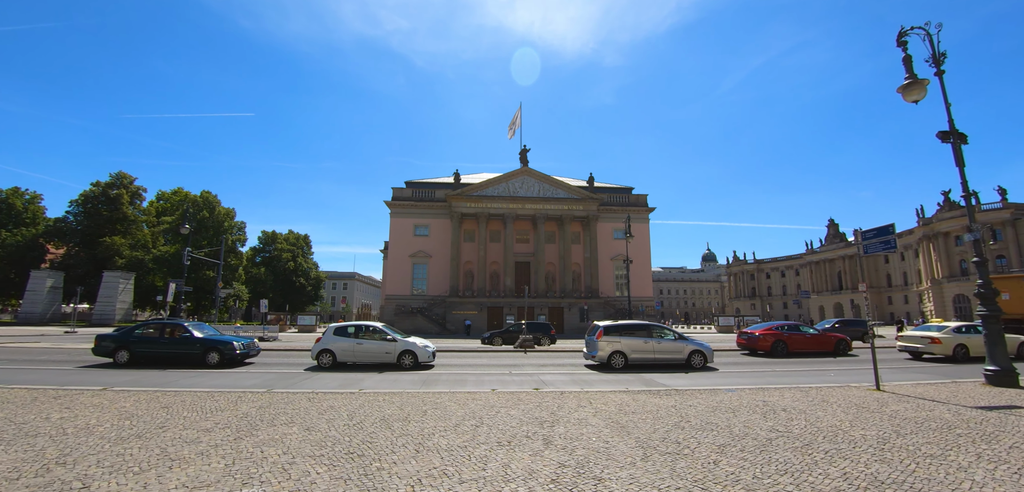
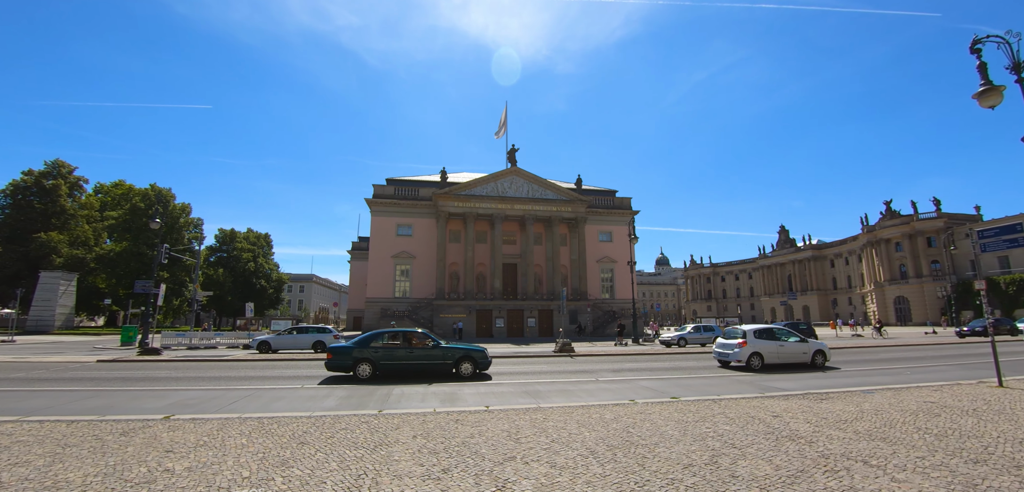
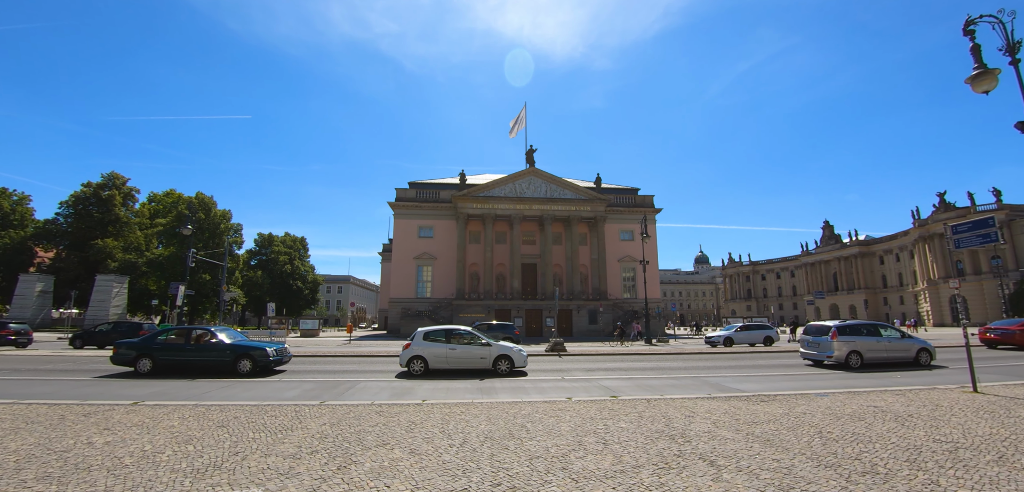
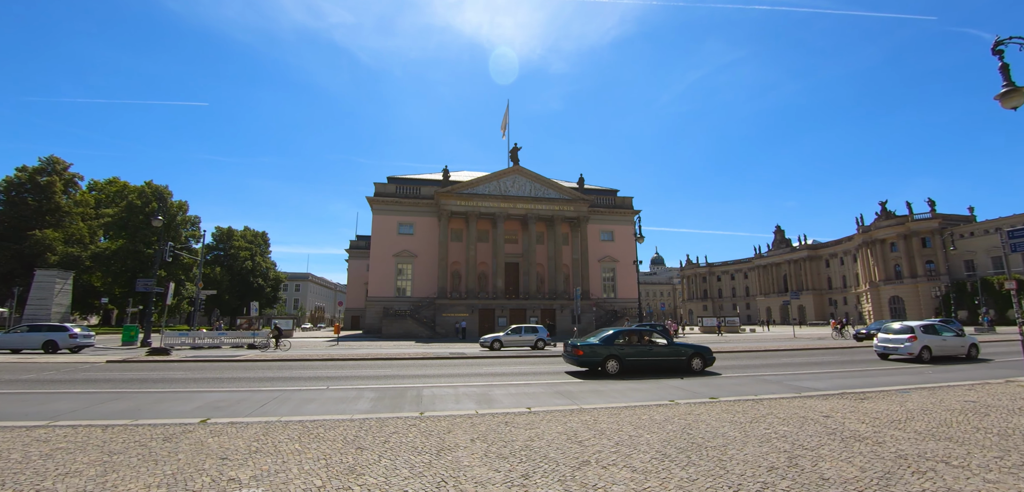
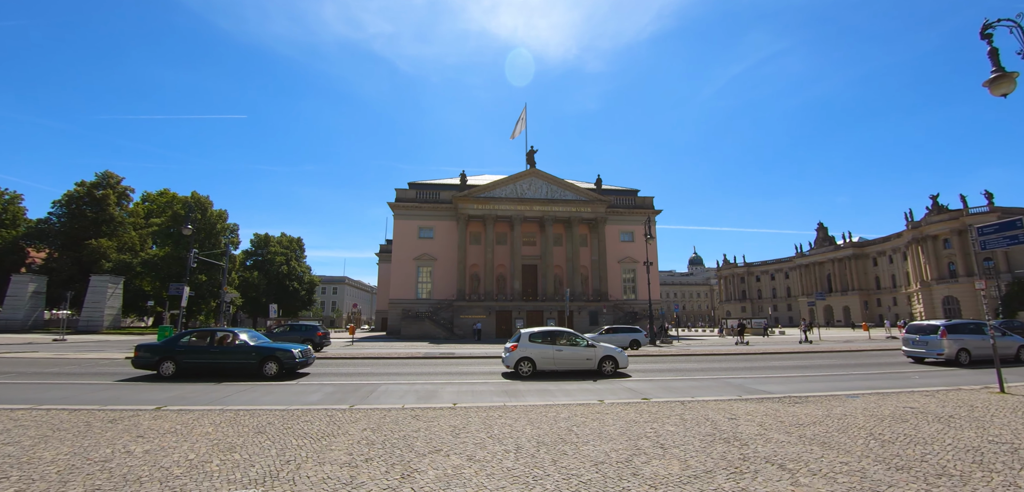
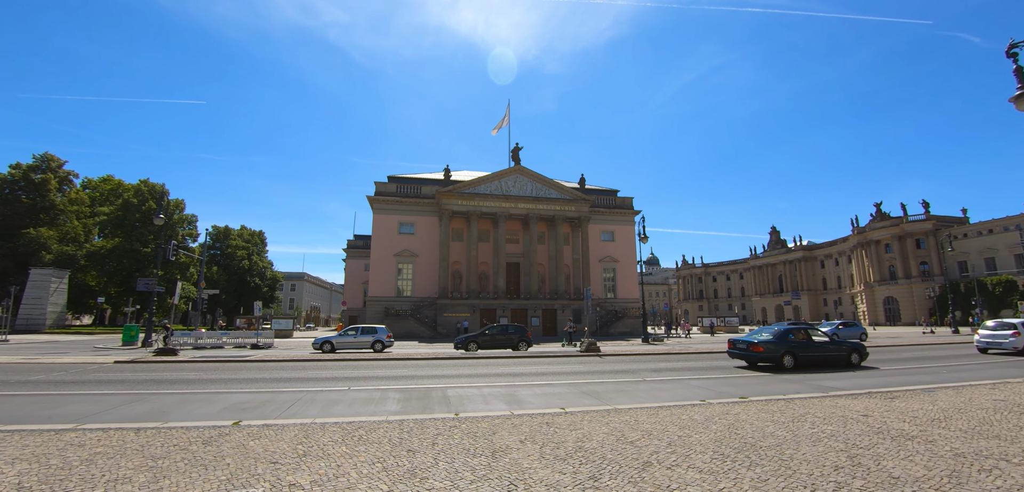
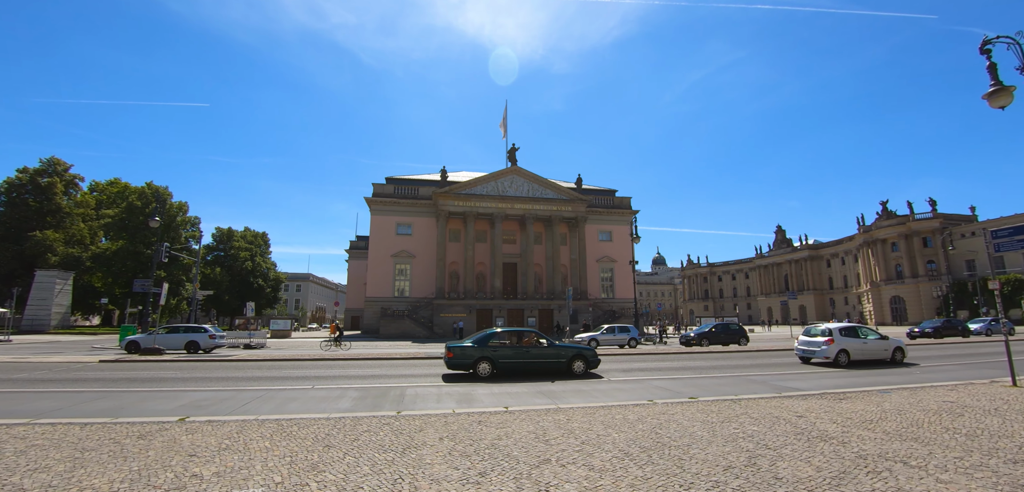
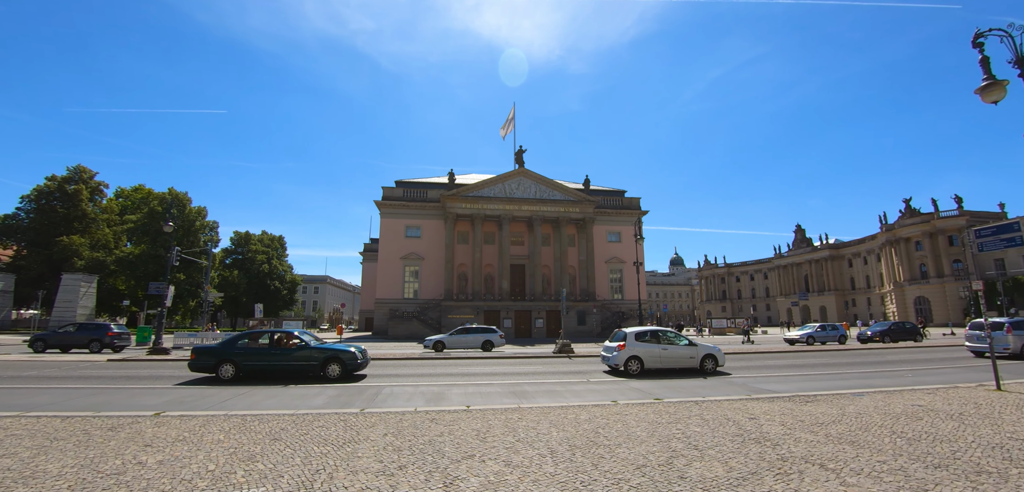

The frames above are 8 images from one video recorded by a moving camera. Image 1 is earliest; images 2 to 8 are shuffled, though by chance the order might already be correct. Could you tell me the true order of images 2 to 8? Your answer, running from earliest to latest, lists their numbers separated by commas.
3, 5, 8, 2, 7, 4, 6
